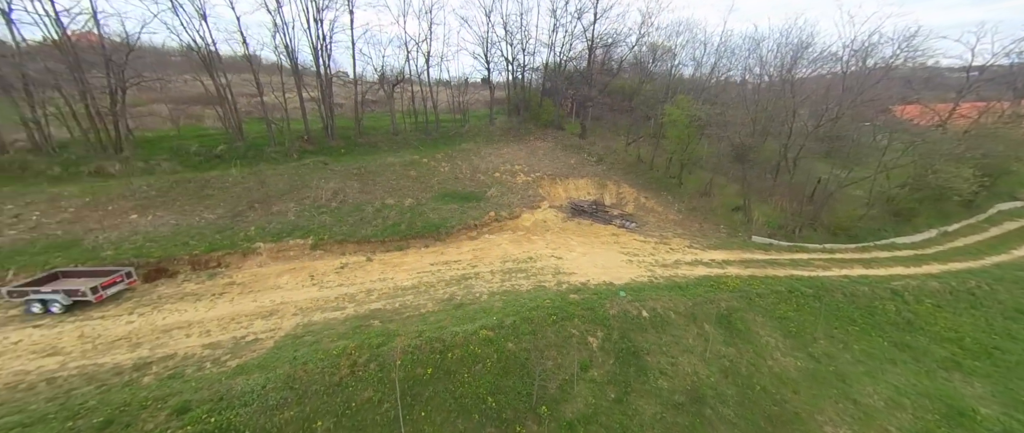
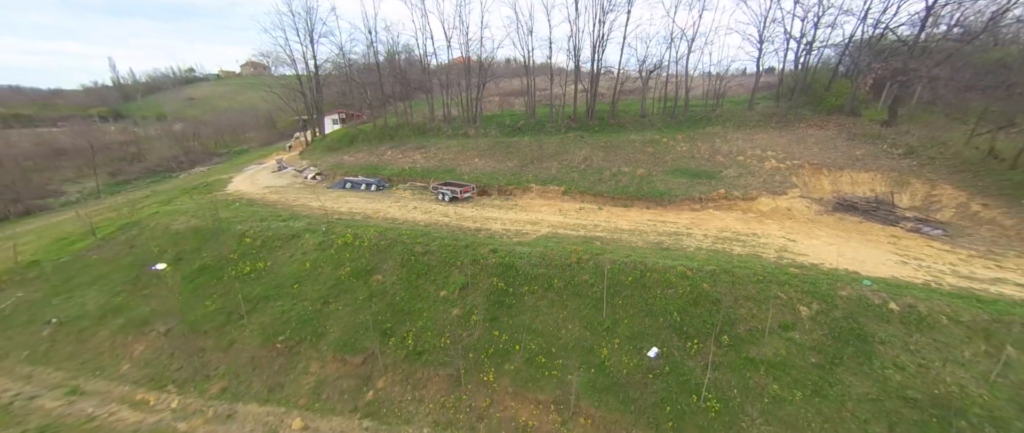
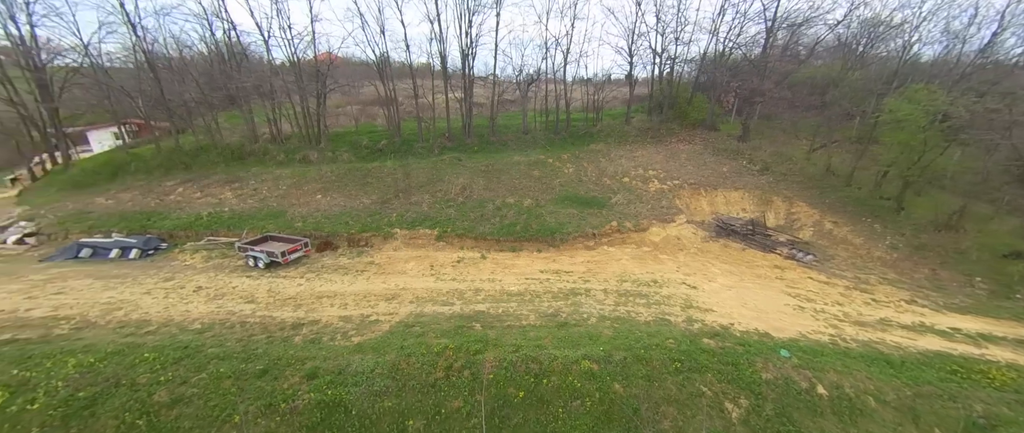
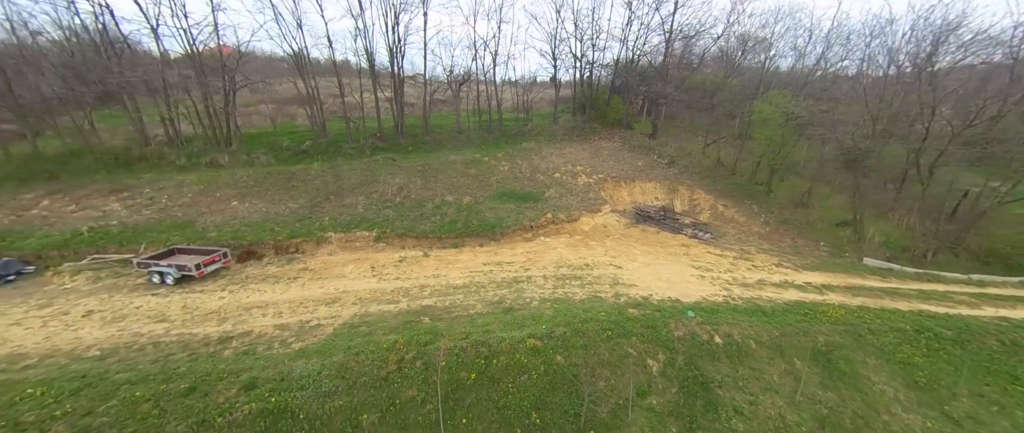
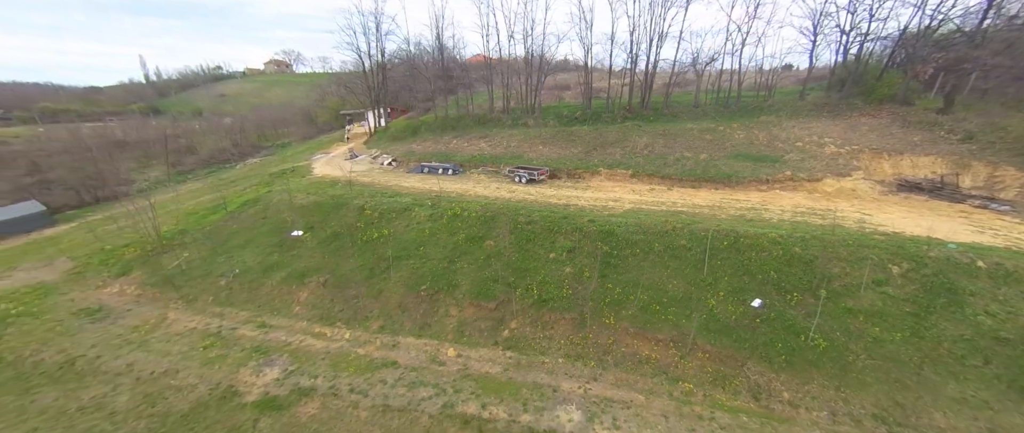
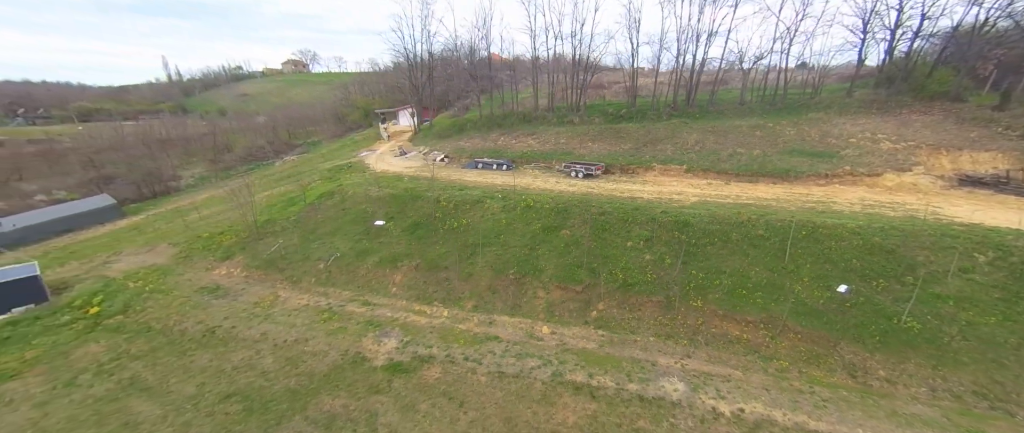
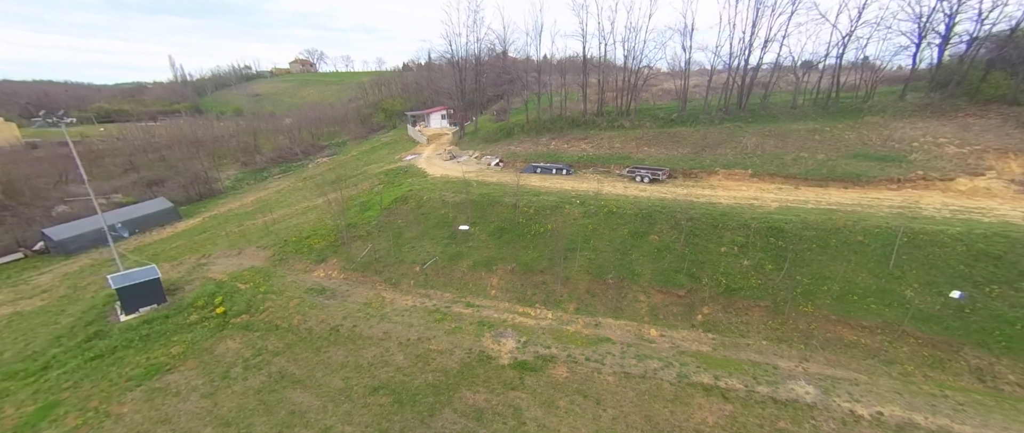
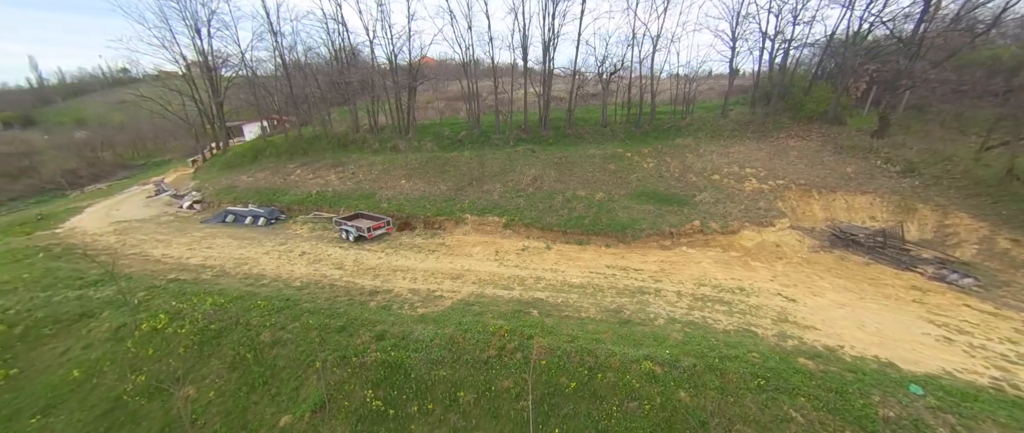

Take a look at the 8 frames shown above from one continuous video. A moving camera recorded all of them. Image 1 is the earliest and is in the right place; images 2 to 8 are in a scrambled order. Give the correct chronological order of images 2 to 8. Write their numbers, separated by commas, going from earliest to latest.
4, 3, 8, 2, 5, 6, 7
